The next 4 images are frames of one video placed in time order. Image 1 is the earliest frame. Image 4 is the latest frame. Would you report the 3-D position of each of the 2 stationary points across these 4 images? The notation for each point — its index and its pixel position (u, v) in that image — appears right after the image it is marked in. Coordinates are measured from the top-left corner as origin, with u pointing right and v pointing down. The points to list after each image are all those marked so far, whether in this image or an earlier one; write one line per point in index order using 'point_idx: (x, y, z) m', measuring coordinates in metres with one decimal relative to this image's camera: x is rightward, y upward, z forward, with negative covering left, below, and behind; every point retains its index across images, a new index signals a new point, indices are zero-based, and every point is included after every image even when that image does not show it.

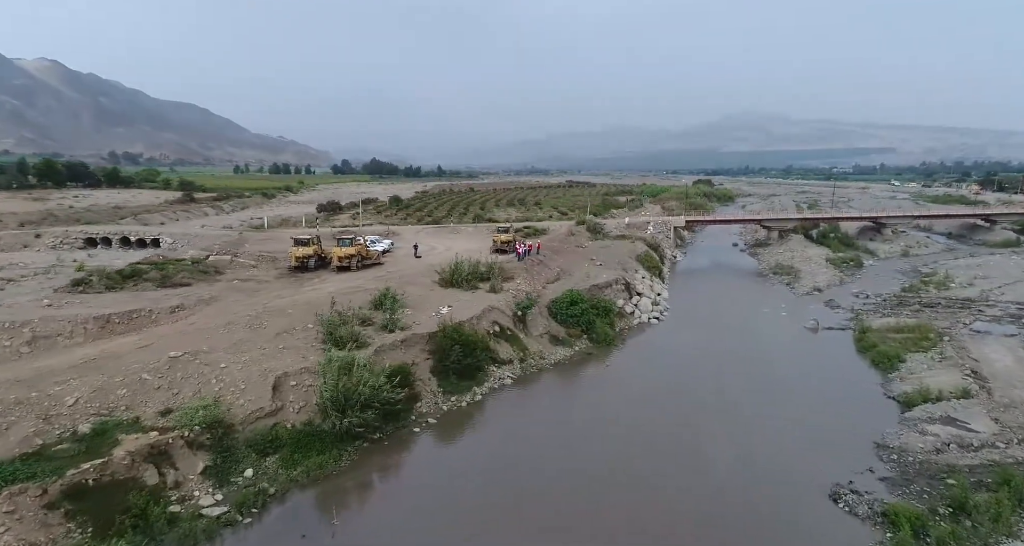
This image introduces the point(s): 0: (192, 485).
0: (-8.0, -5.3, +14.3) m
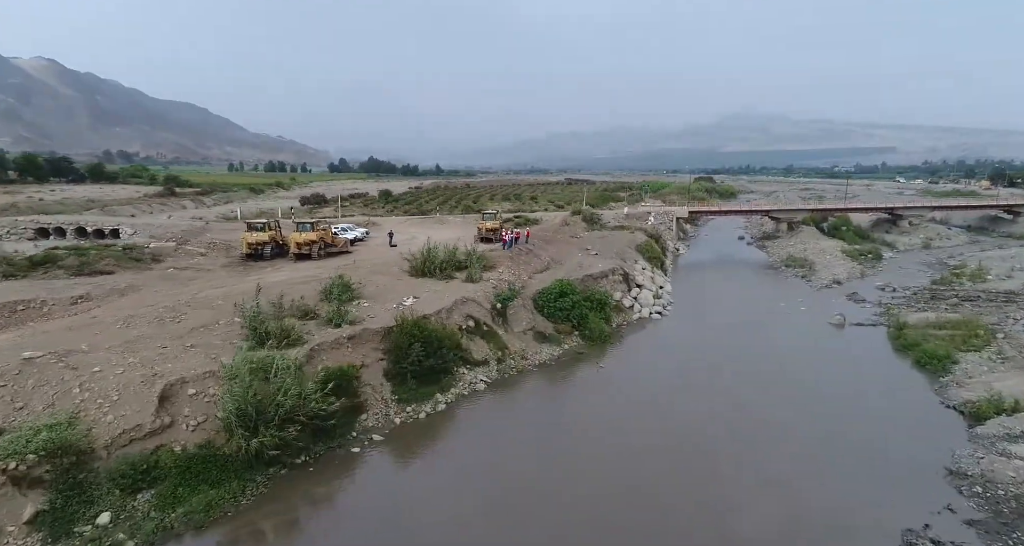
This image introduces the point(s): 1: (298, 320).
0: (-8.9, -4.7, +10.2) m
1: (-7.0, -1.6, +18.9) m
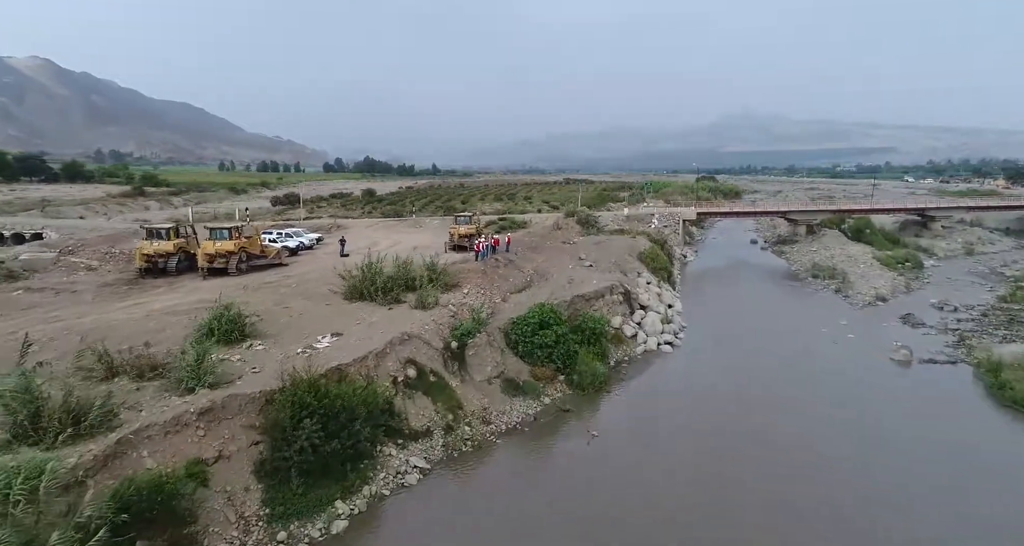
0: (-10.1, -5.5, +3.6) m
1: (-8.2, -2.4, +12.4) m
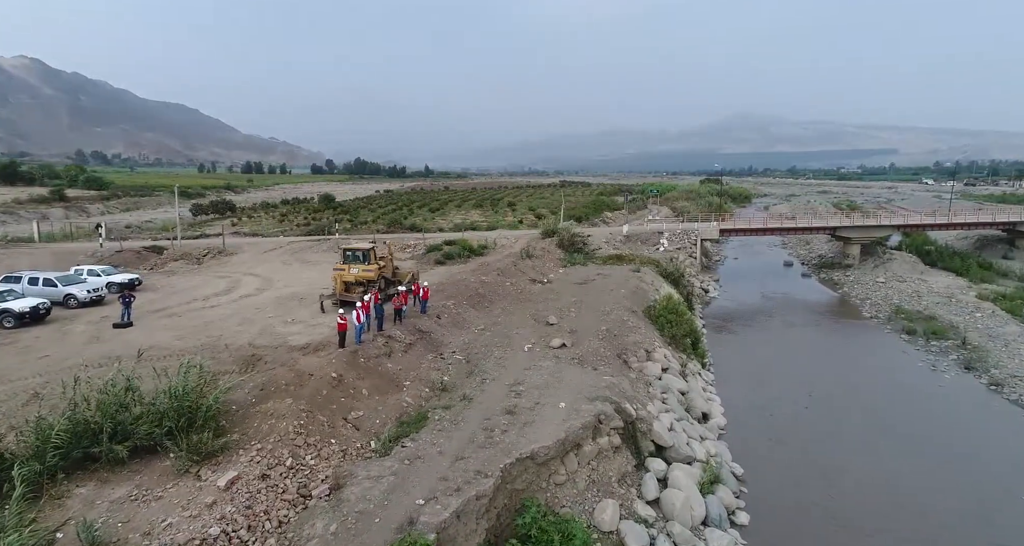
0: (-12.7, -7.9, -9.9) m
1: (-10.8, -4.8, -1.1) m
